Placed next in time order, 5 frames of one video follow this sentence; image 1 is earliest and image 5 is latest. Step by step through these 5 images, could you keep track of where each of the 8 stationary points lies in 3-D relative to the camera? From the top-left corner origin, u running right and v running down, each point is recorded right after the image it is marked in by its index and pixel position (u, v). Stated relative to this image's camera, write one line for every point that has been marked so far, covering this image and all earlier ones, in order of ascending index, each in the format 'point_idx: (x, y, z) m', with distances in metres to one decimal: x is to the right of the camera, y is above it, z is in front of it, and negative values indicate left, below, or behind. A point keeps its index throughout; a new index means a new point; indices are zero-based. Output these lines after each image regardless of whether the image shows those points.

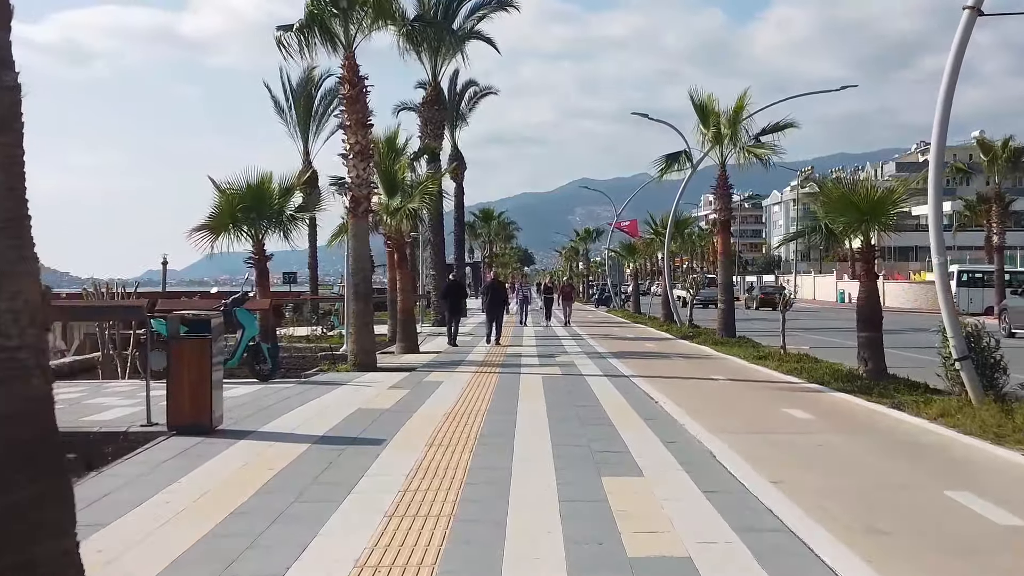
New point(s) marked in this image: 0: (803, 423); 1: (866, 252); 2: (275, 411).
0: (+3.2, -1.5, +9.7) m
1: (+5.6, +0.6, +14.1) m
2: (-2.6, -1.4, +10.1) m
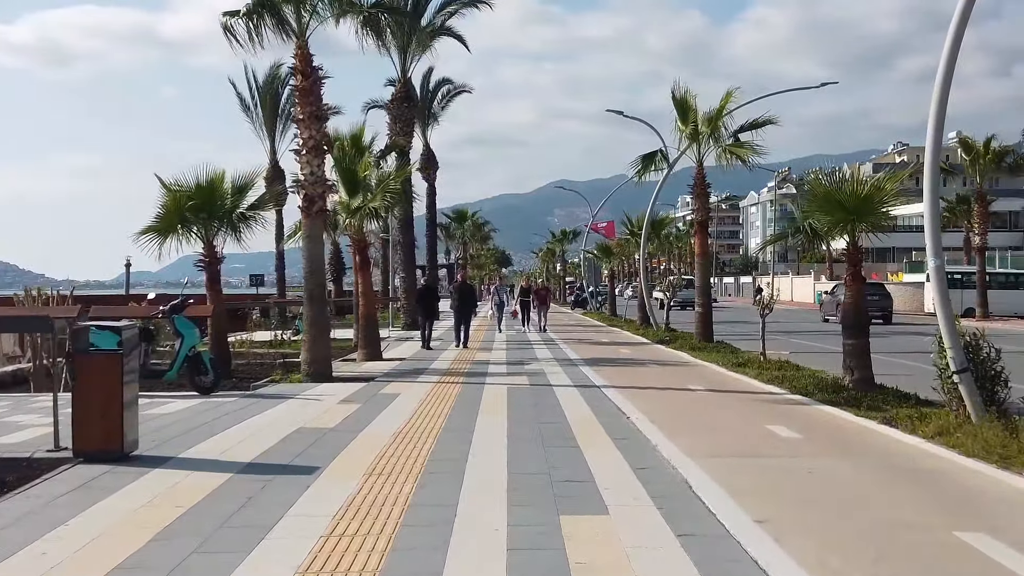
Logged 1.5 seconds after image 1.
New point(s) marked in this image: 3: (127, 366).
0: (+2.7, -1.5, +8.8) m
1: (+5.0, +0.5, +13.2) m
2: (-3.1, -1.5, +9.1) m
3: (-3.3, -0.7, +7.6) m
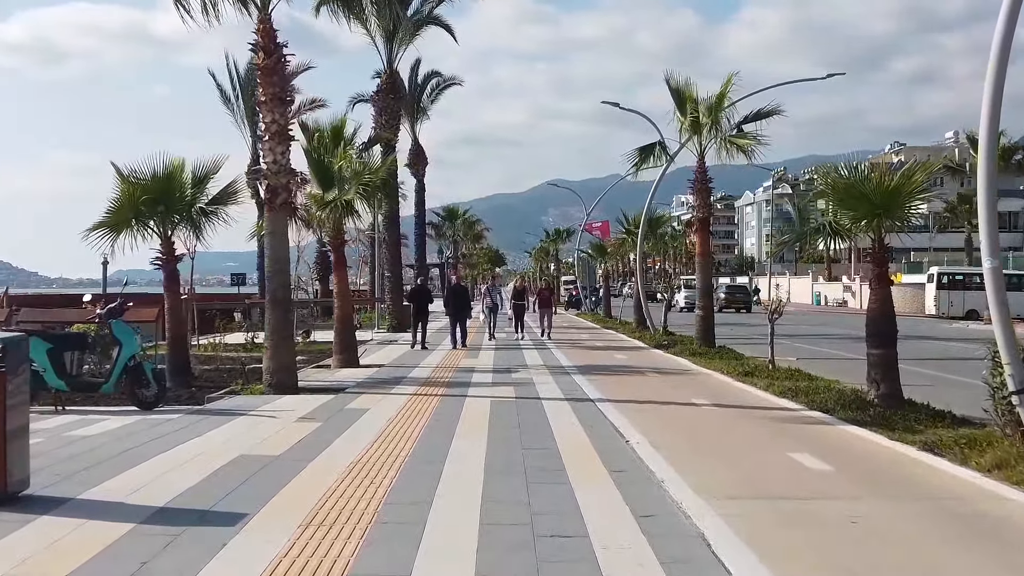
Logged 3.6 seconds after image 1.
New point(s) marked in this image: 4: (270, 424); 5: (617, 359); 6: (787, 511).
0: (+2.5, -1.6, +7.4) m
1: (+4.8, +0.5, +11.9) m
2: (-3.3, -1.5, +7.6) m
3: (-3.4, -0.7, +6.2) m
4: (-2.7, -1.5, +9.9) m
5: (+2.3, -1.5, +19.6) m
6: (+2.0, -1.6, +6.4) m
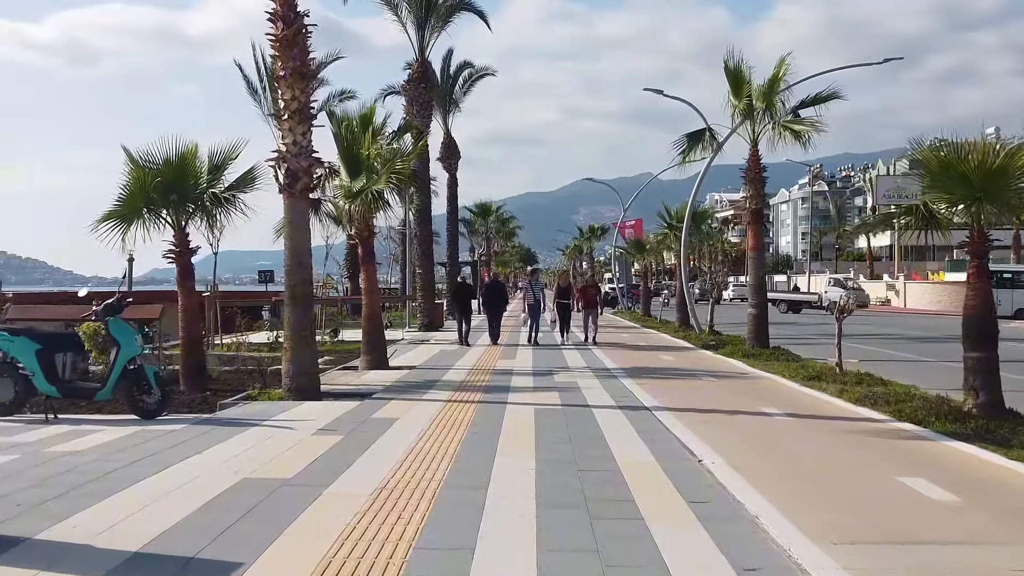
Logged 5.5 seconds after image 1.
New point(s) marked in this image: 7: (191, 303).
0: (+2.9, -1.5, +6.0) m
1: (+5.4, +0.5, +10.4) m
2: (-2.9, -1.4, +6.4) m
3: (-3.1, -0.6, +5.0) m
4: (-2.2, -1.4, +8.7) m
5: (+3.1, -1.5, +18.2) m
6: (+2.3, -1.5, +5.0) m
7: (-4.9, -0.2, +13.7) m
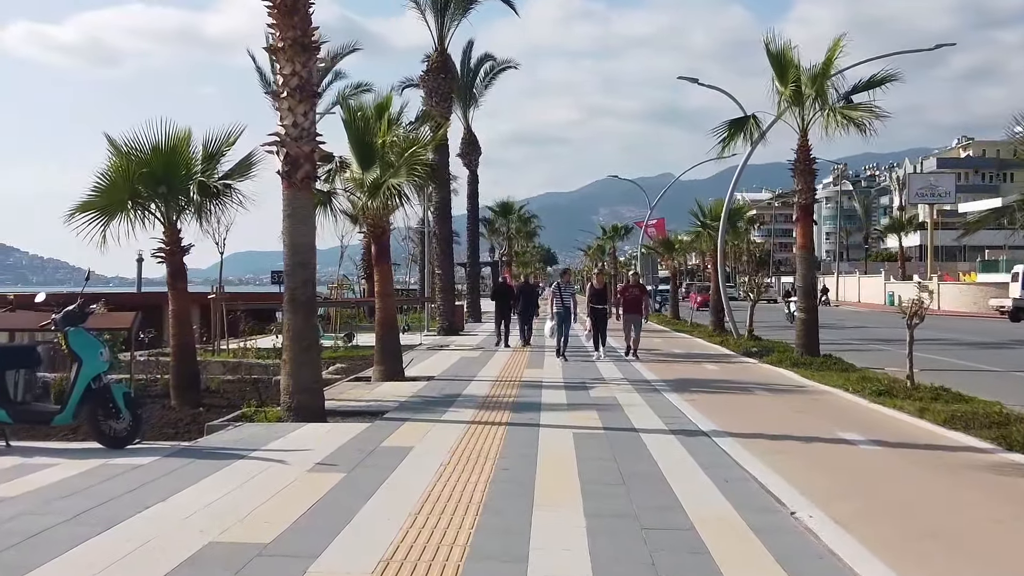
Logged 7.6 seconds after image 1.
0: (+3.2, -1.5, +4.4) m
1: (+5.7, +0.5, +8.7) m
2: (-2.6, -1.5, +4.9) m
3: (-2.9, -0.7, +3.5) m
4: (-1.9, -1.5, +7.1) m
5: (+3.6, -1.5, +16.5) m
6: (+2.5, -1.6, +3.4) m
7: (-4.5, -0.2, +12.3) m
